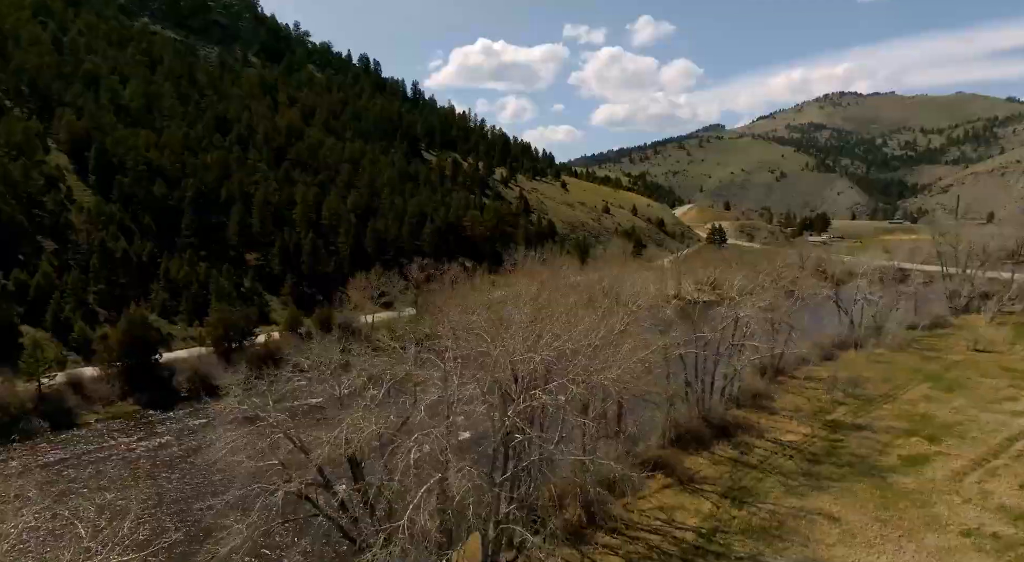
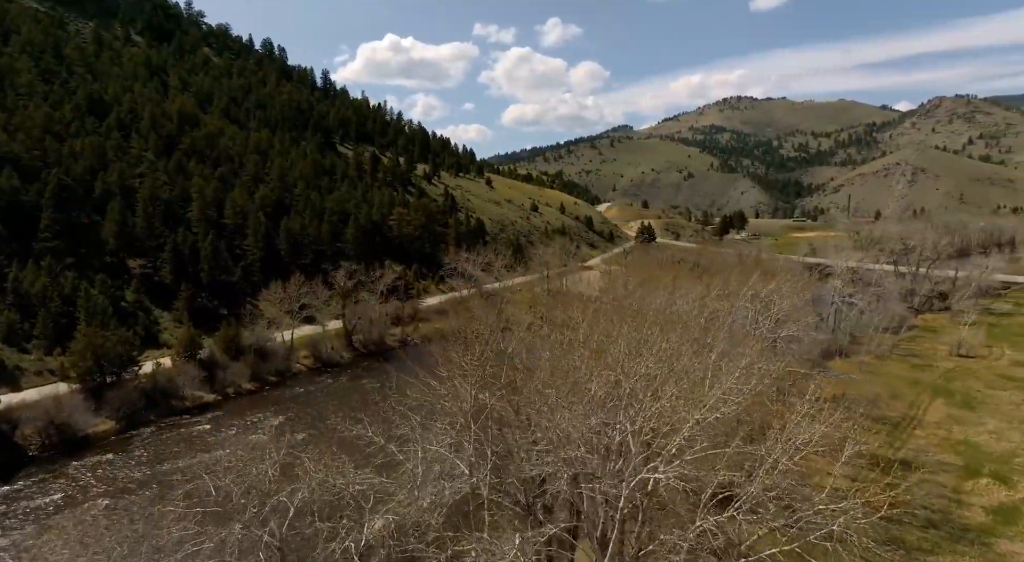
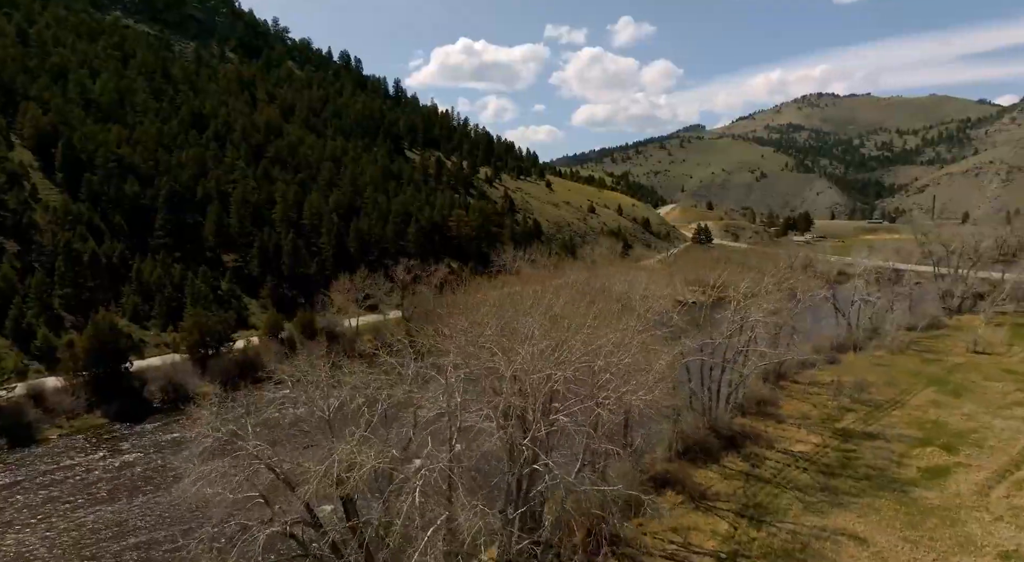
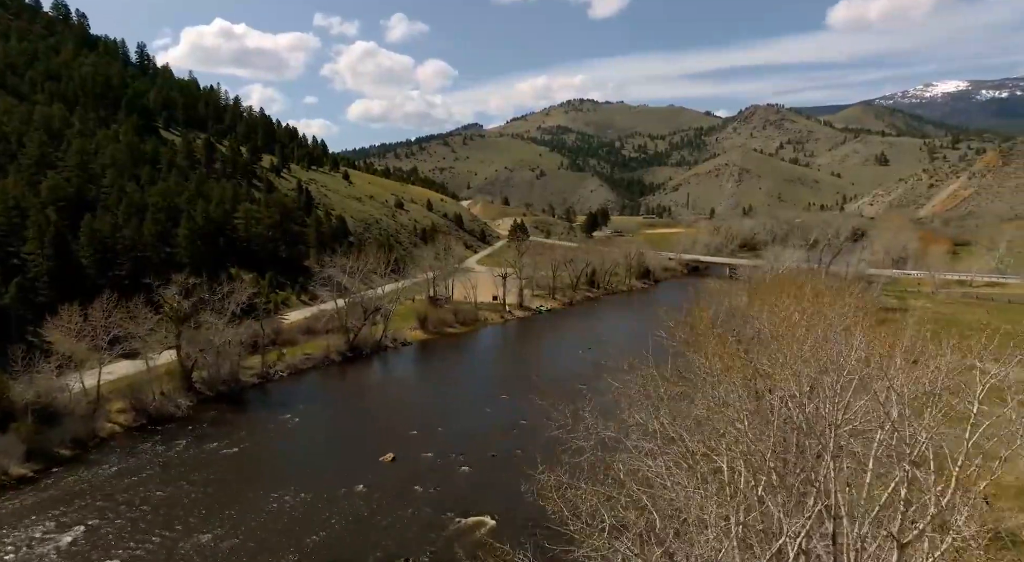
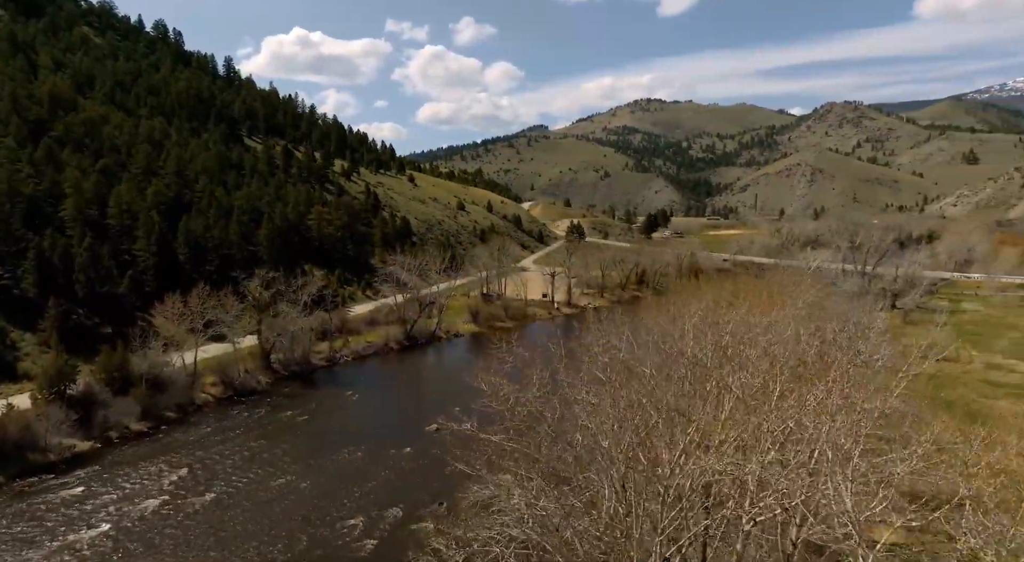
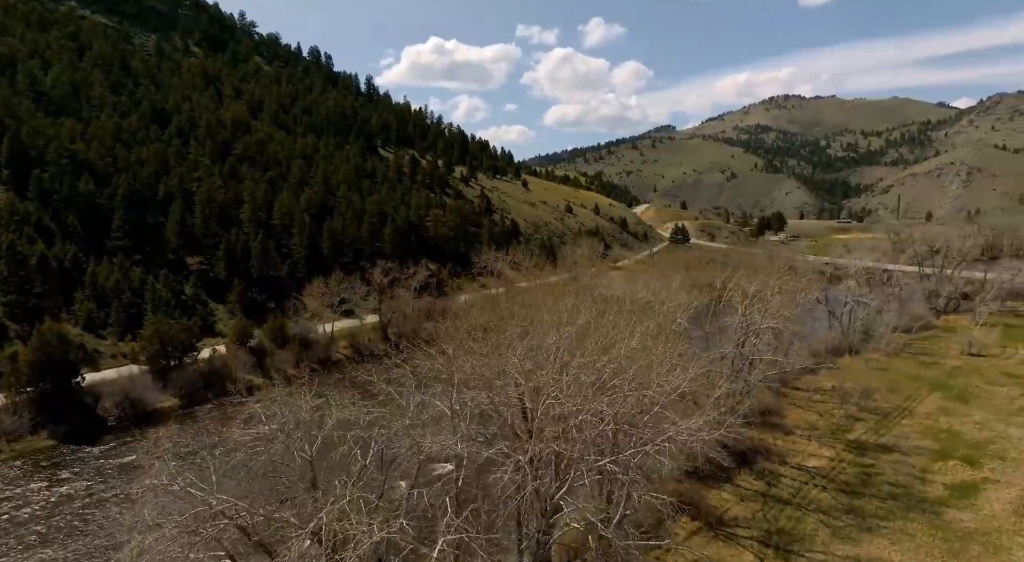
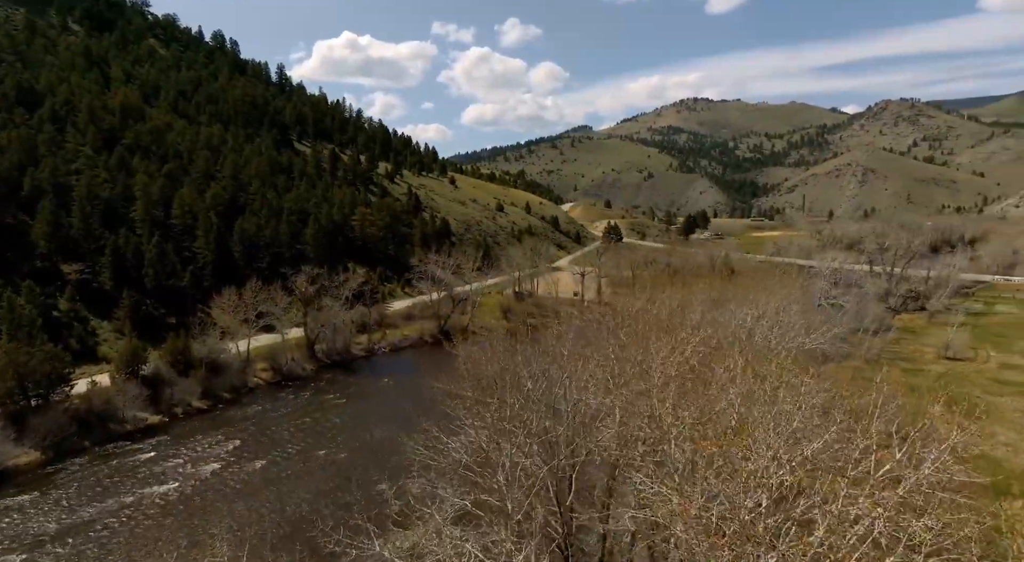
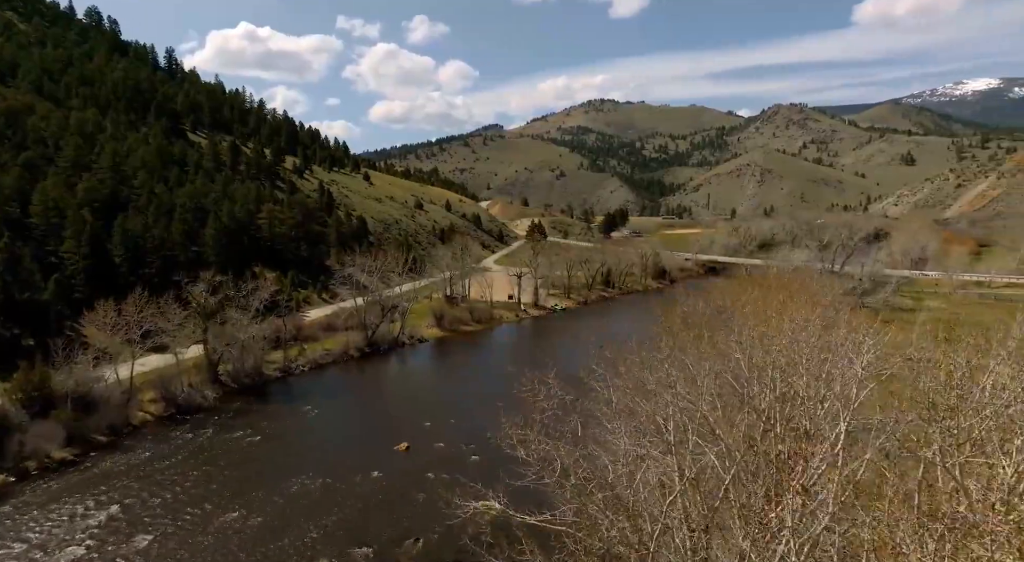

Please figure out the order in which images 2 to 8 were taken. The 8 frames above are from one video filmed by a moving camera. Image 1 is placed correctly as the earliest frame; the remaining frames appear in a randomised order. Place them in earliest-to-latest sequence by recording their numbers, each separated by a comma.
3, 6, 2, 7, 5, 8, 4
